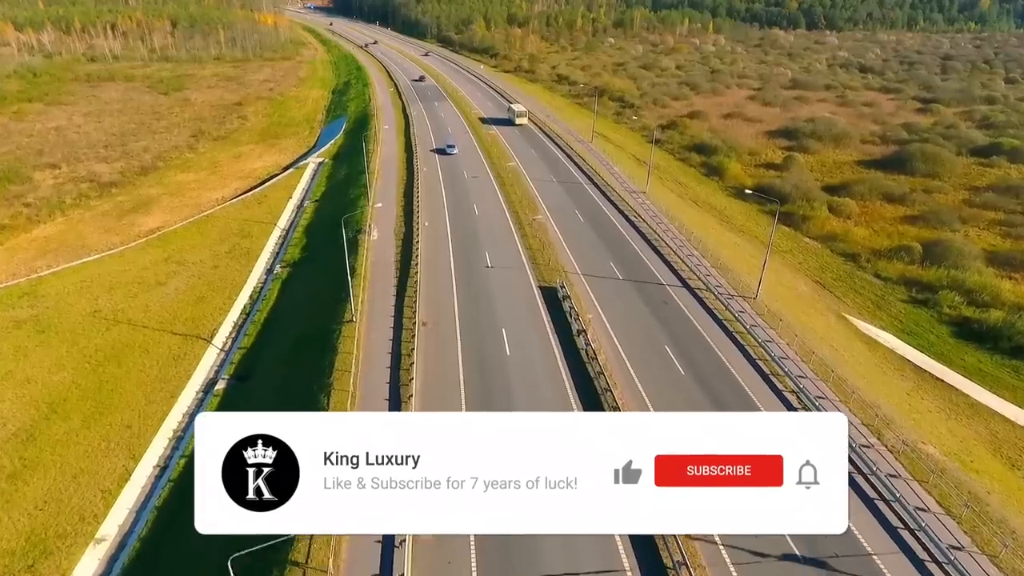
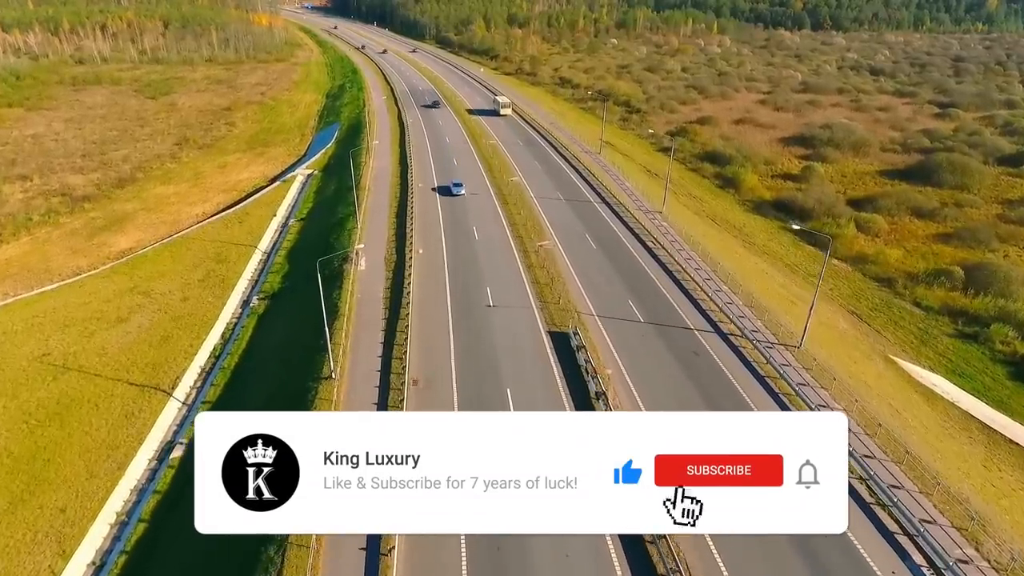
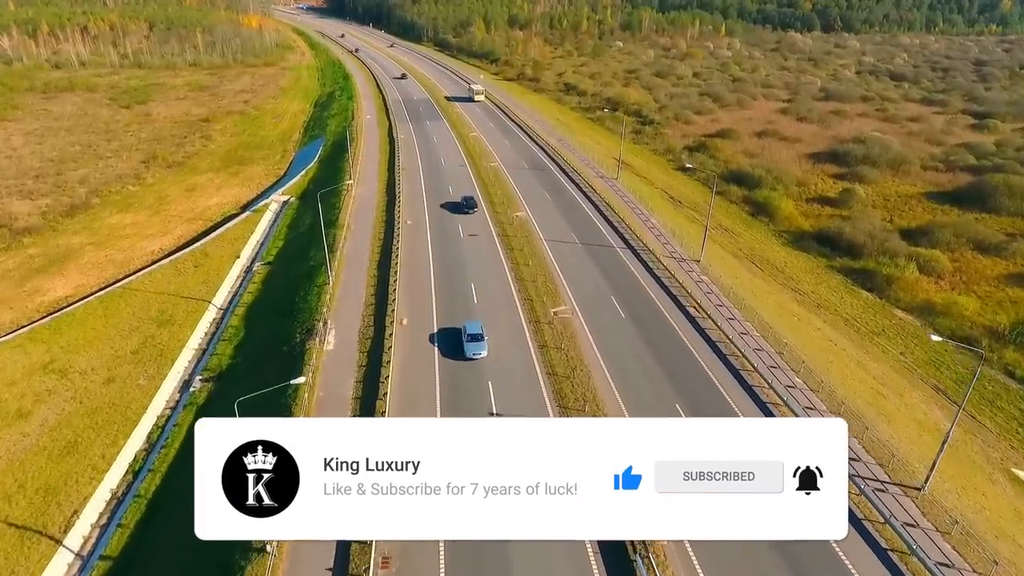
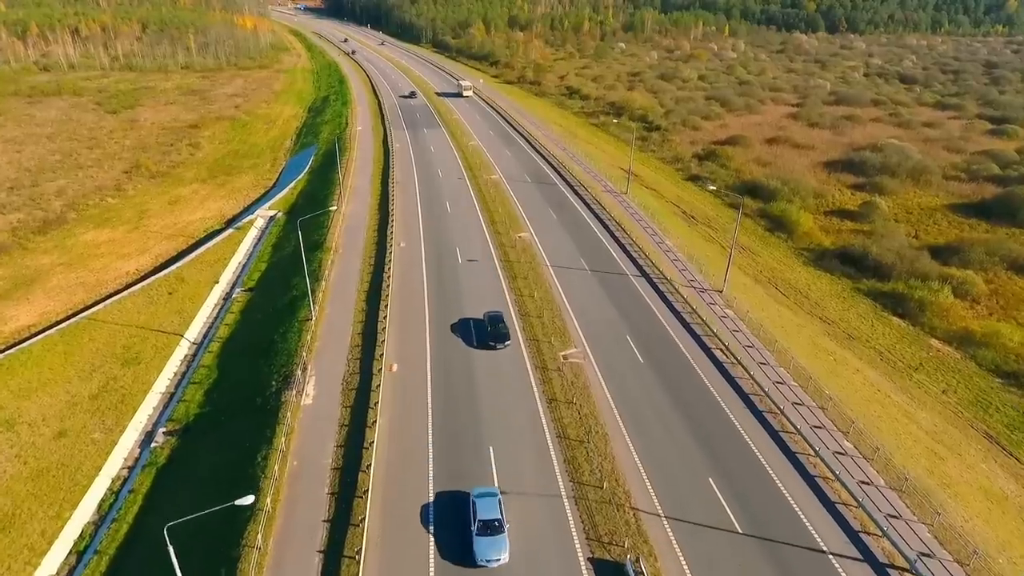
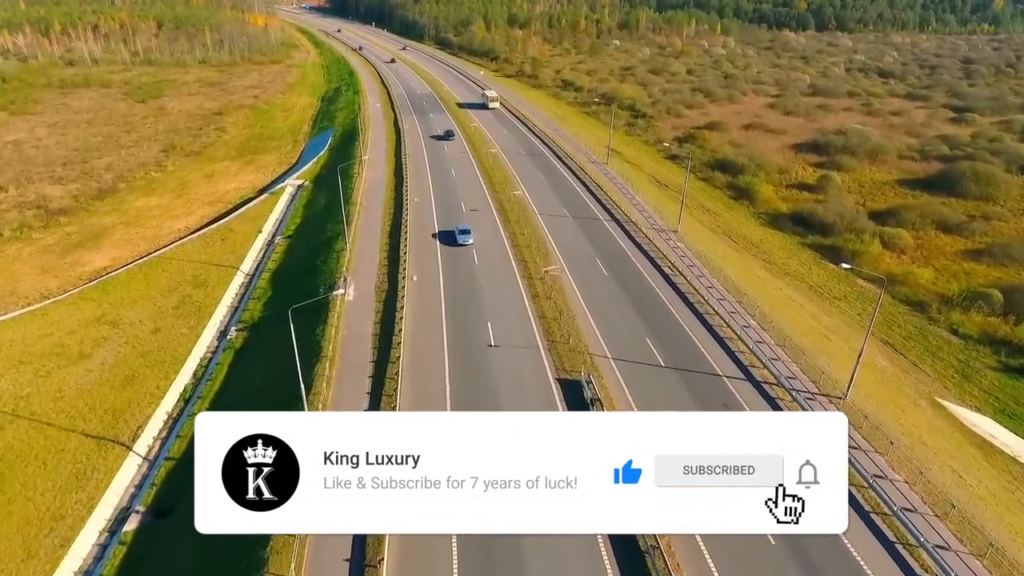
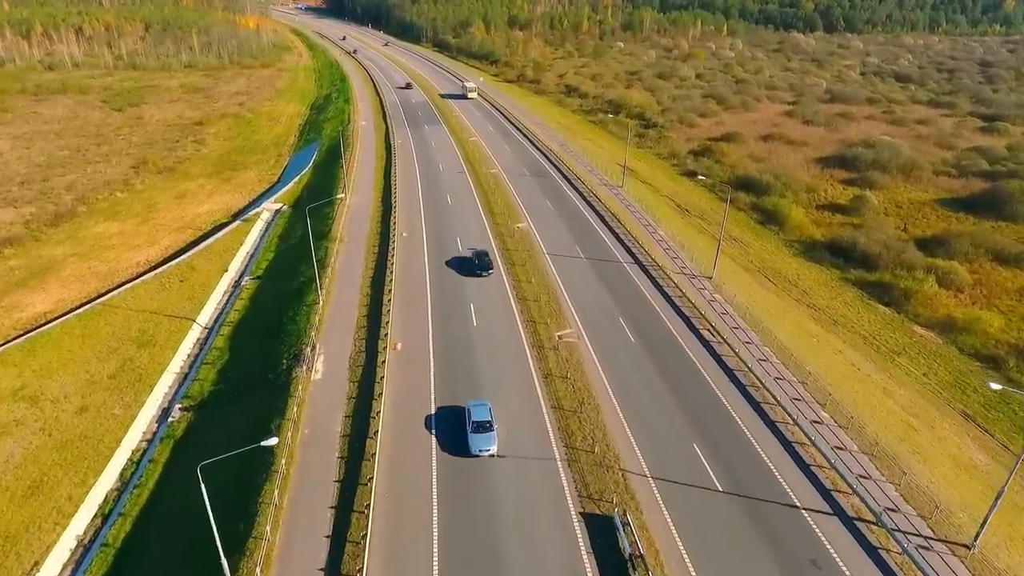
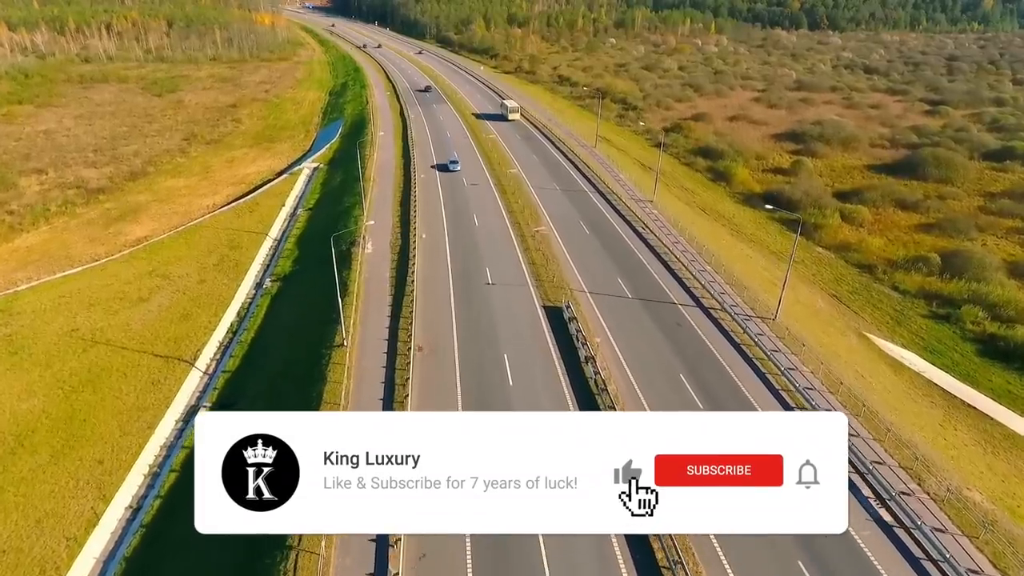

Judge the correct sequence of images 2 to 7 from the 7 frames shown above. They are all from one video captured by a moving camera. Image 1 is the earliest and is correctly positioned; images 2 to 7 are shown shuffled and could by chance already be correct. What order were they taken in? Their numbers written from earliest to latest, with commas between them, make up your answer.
7, 2, 5, 3, 6, 4
